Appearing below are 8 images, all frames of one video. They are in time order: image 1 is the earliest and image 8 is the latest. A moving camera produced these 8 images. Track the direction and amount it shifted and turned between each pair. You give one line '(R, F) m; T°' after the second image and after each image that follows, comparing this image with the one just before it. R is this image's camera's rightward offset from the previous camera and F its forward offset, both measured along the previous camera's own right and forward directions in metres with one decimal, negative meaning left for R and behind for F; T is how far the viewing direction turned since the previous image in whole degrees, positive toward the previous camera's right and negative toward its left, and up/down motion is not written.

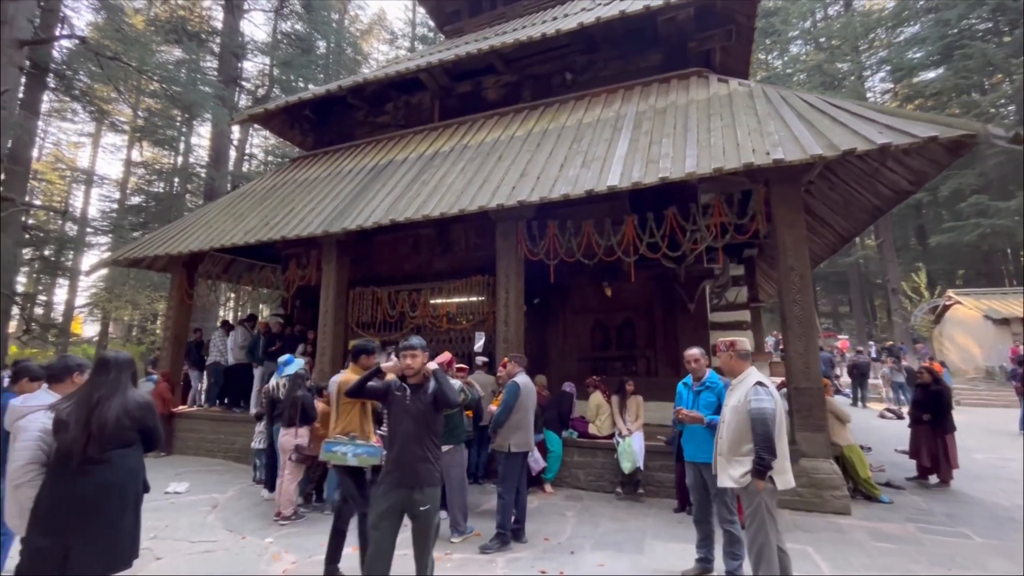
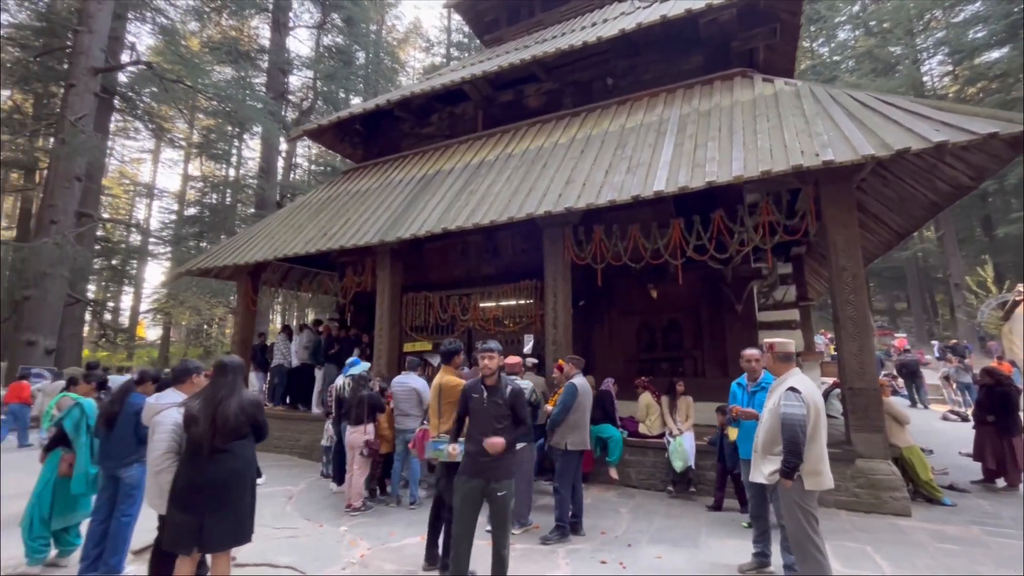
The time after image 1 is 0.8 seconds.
(-0.2, -0.3) m; -4°
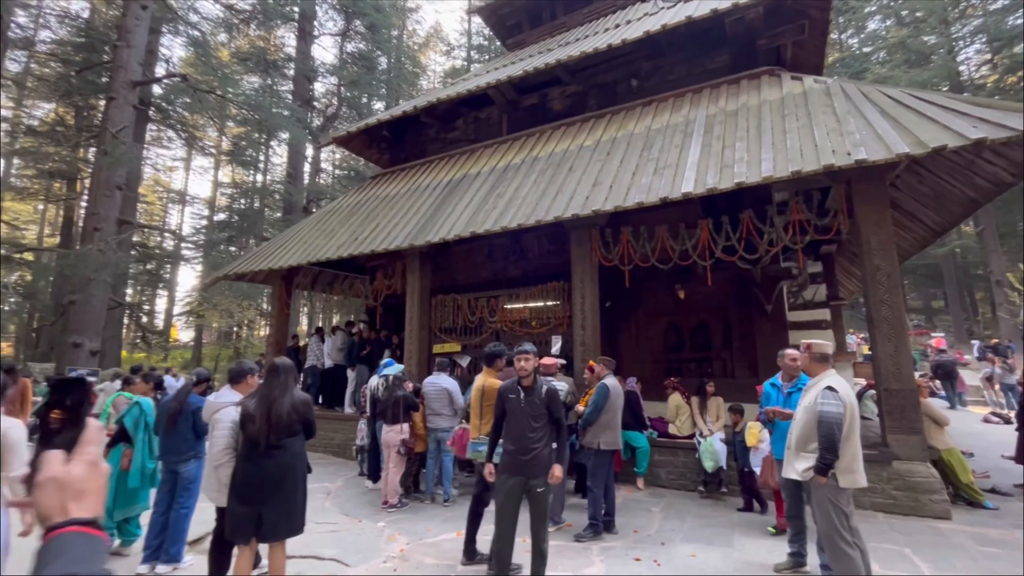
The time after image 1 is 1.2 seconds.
(-0.1, -0.1) m; -3°
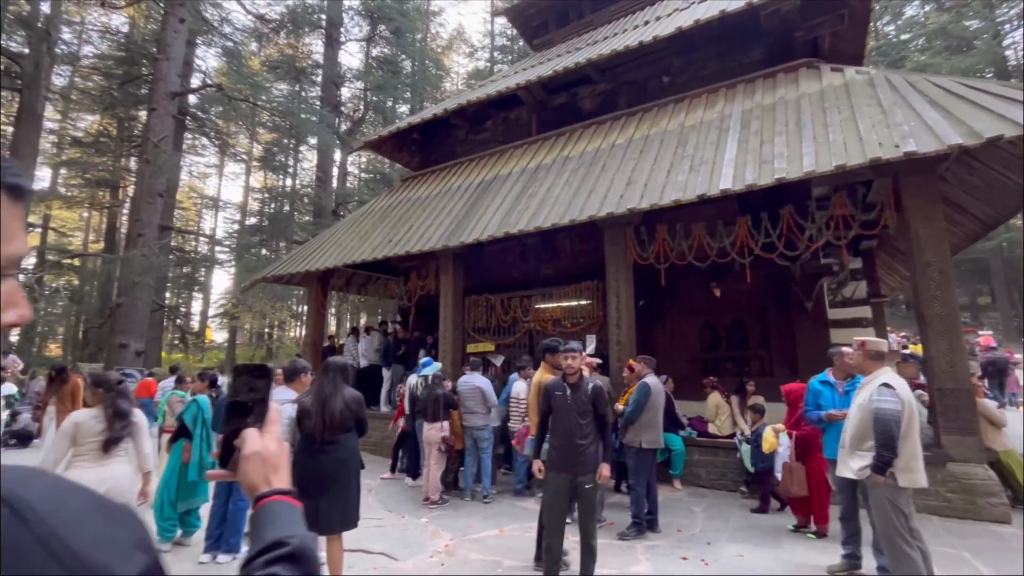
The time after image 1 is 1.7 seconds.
(-0.2, -0.1) m; -3°
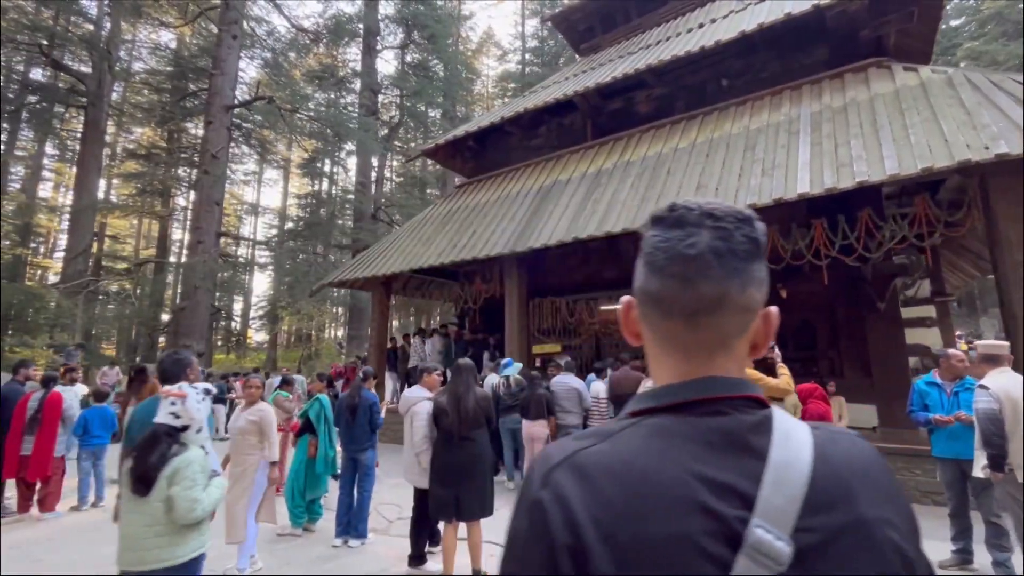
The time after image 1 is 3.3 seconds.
(-0.8, -0.3) m; -3°
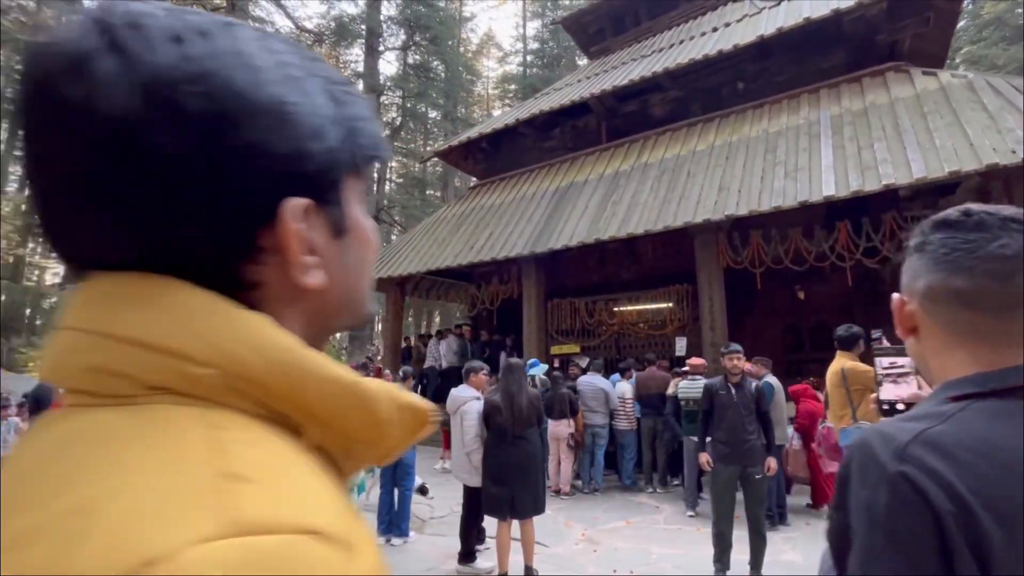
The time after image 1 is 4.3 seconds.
(-0.5, -0.1) m; 0°
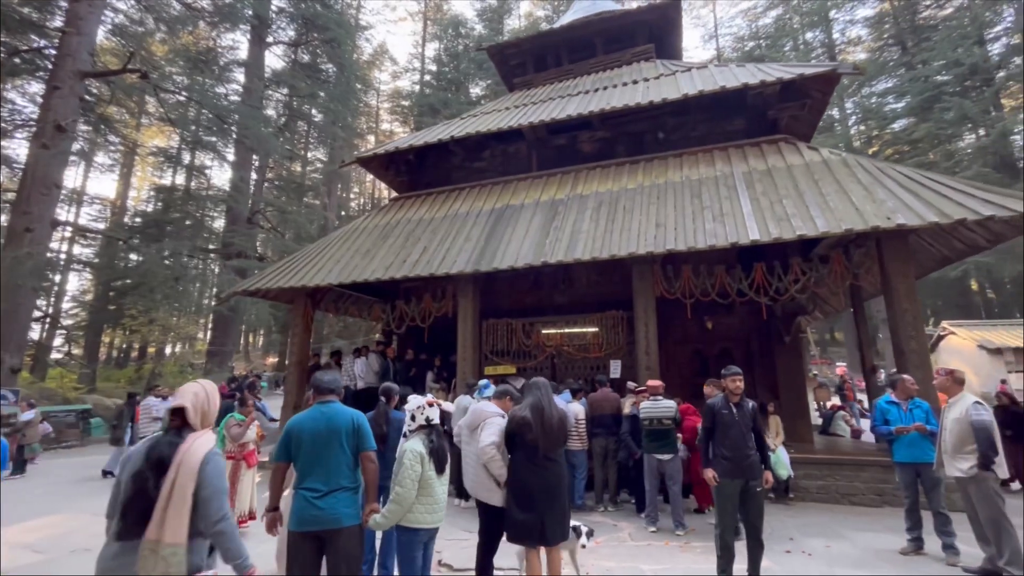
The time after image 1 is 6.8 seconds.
(-1.3, +0.3) m; +15°
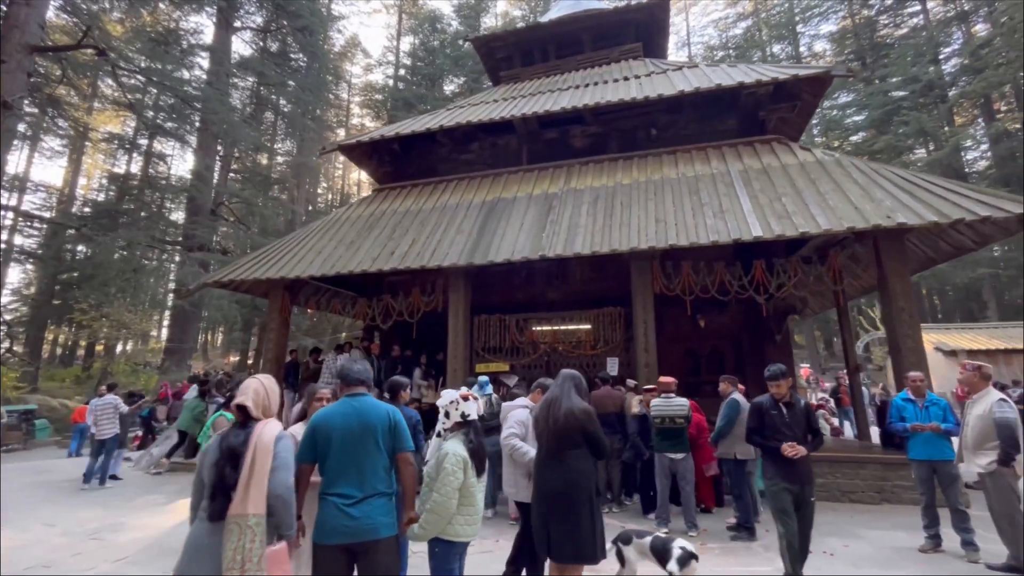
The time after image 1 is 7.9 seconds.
(-0.5, +0.3) m; +4°
